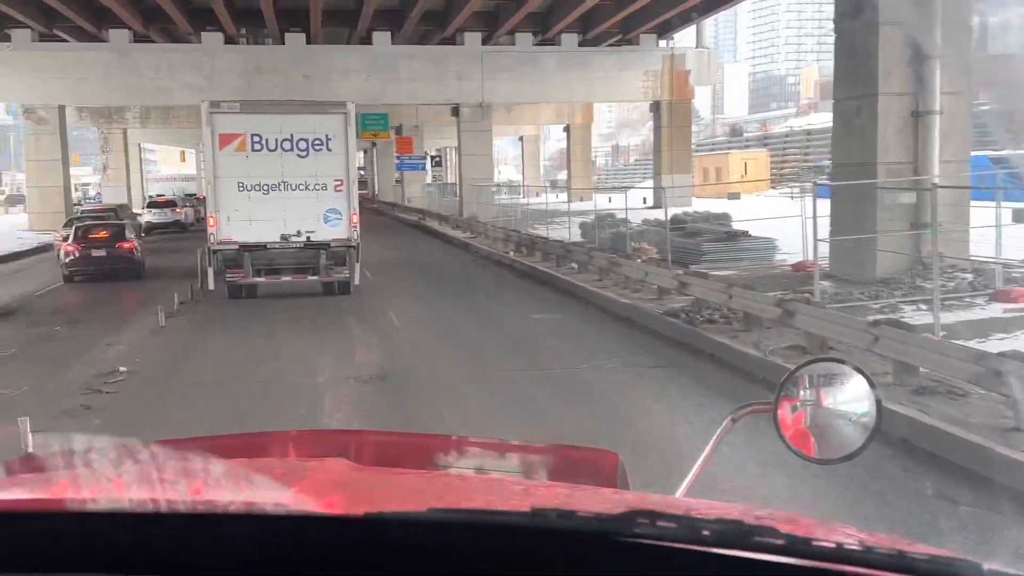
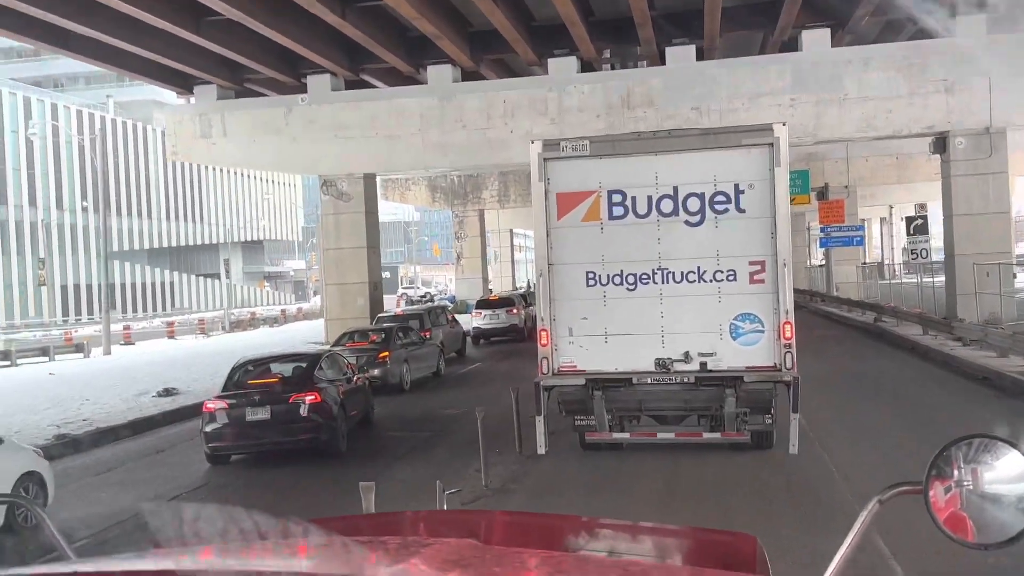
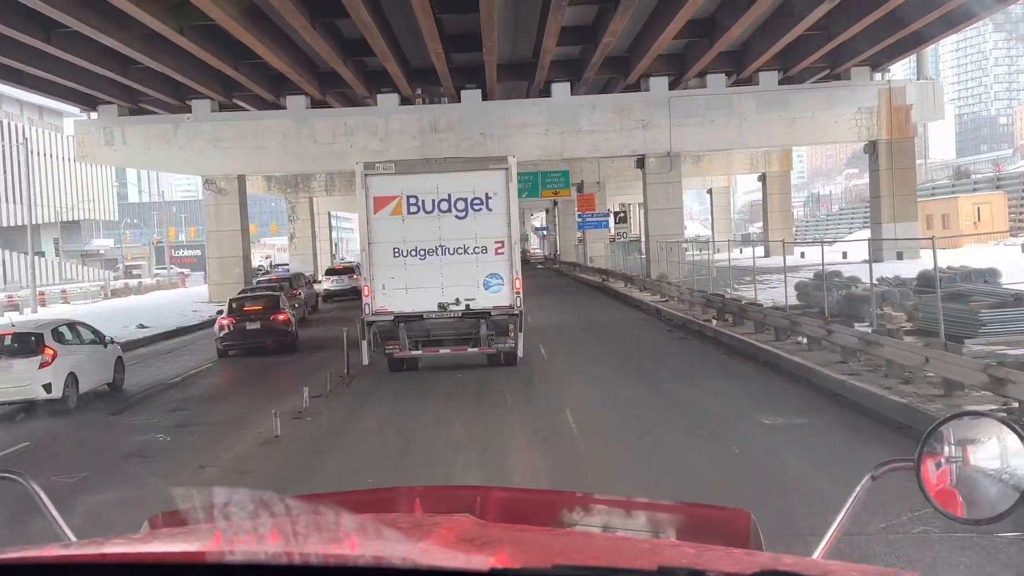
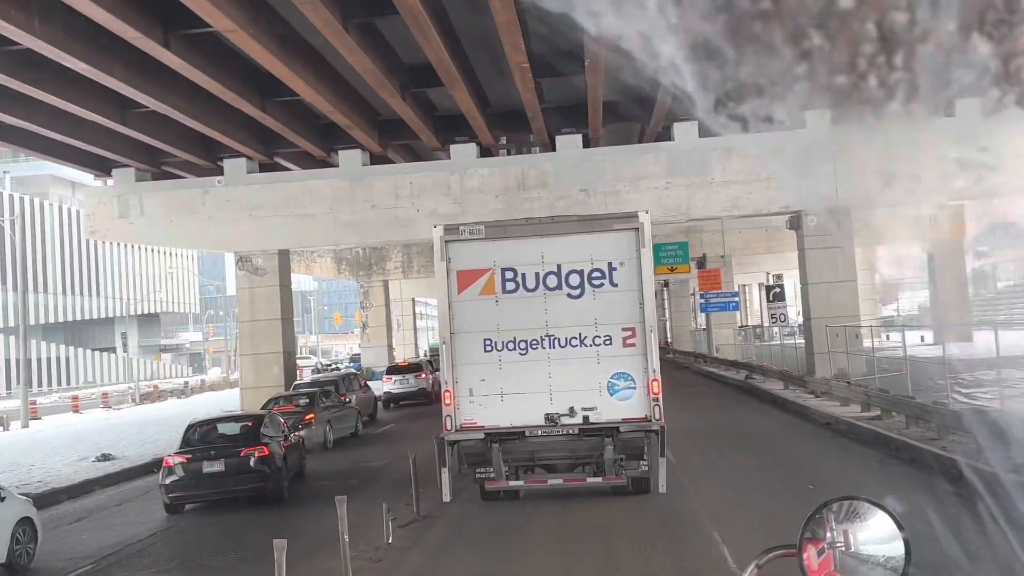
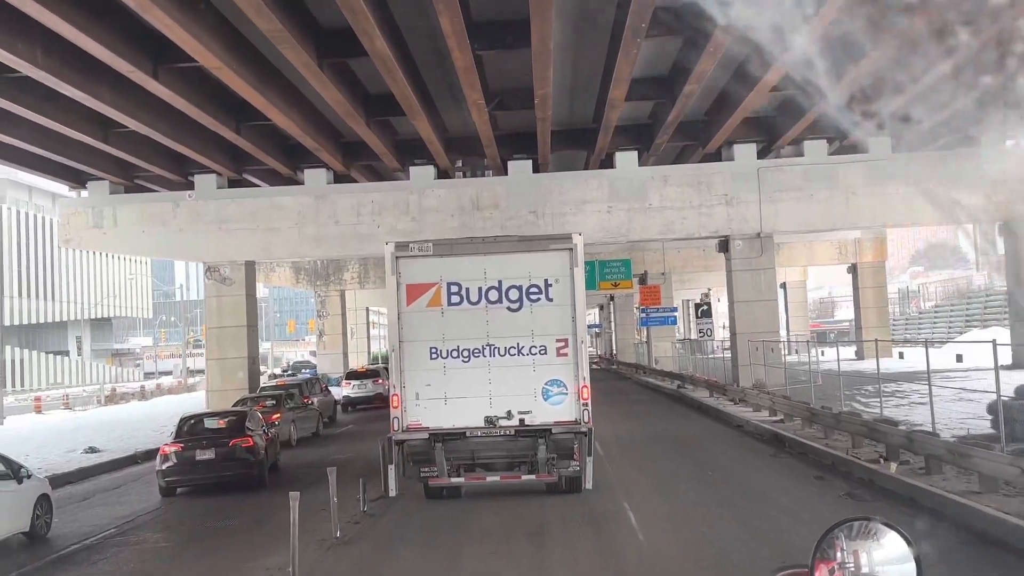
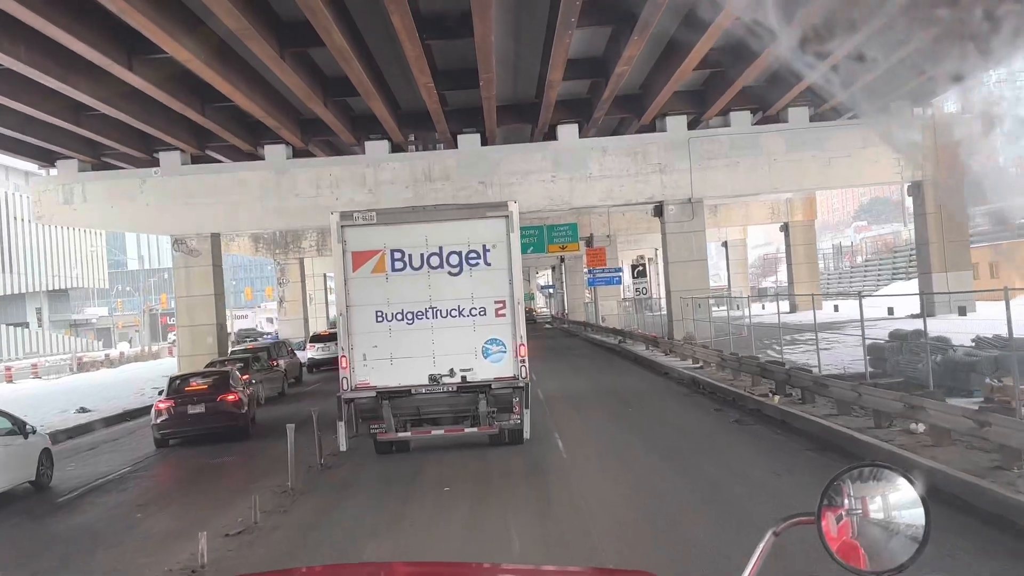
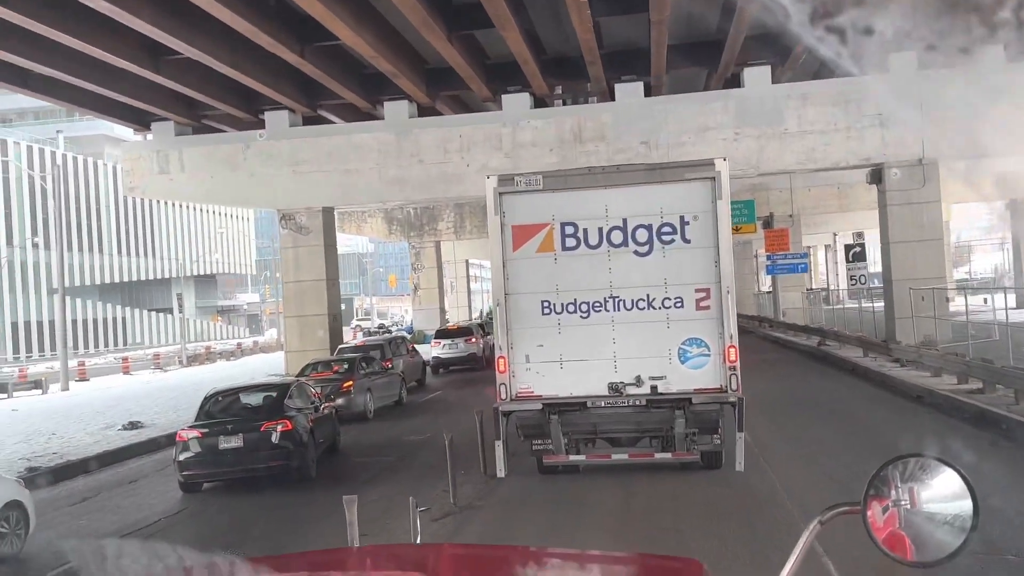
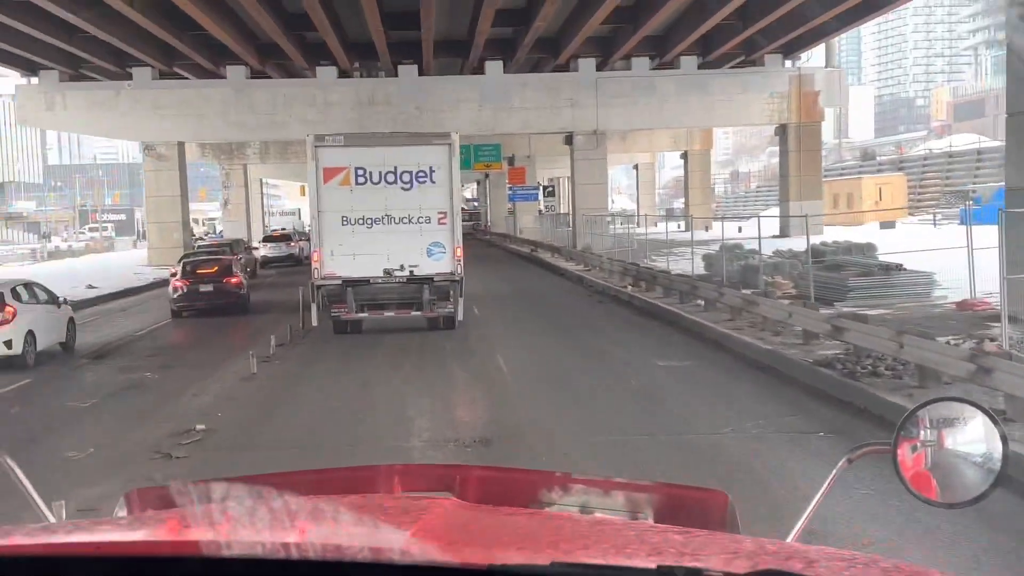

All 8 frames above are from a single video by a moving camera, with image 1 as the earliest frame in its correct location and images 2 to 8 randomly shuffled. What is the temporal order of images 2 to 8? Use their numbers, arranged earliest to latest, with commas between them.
8, 3, 6, 5, 4, 7, 2
